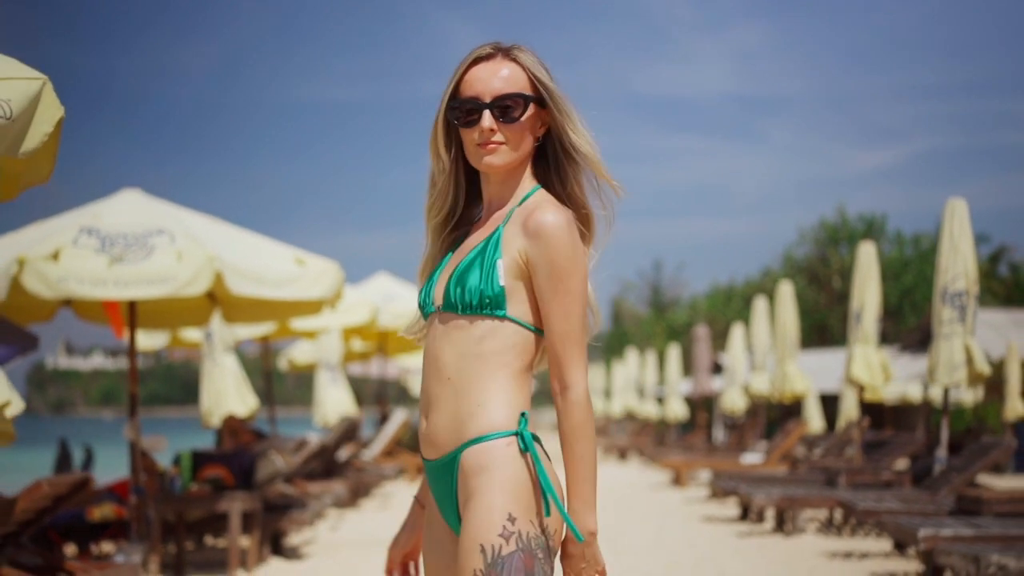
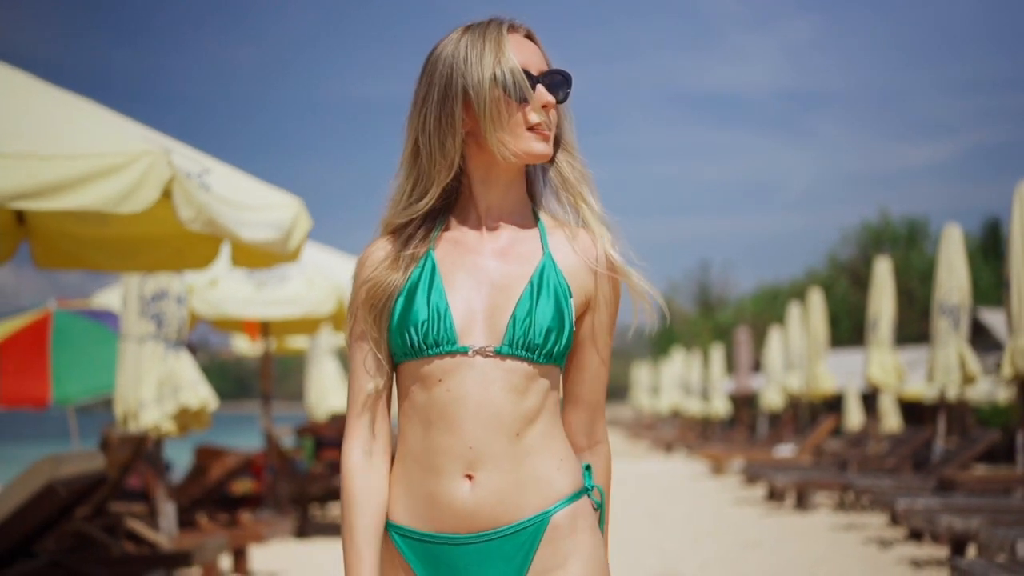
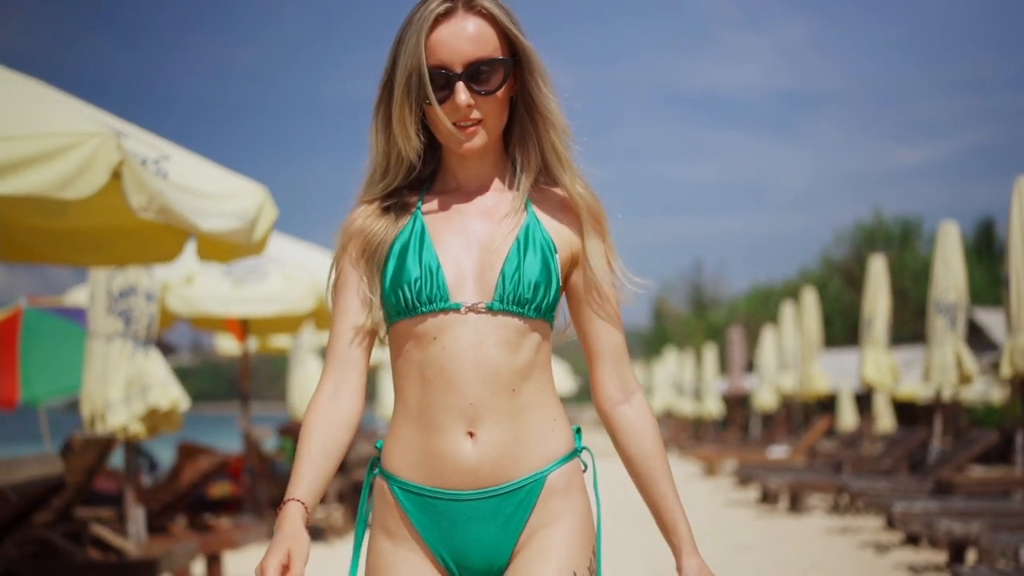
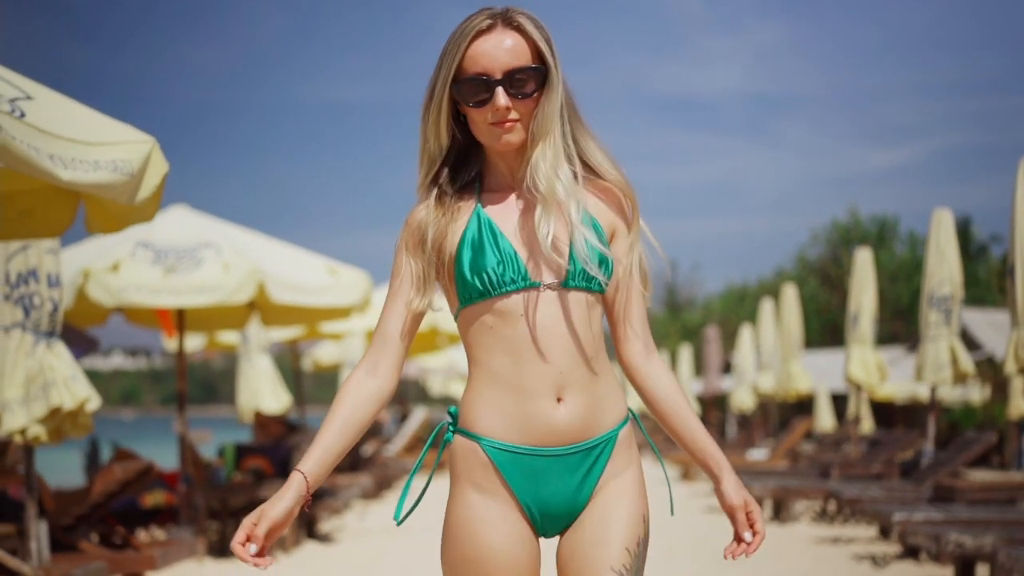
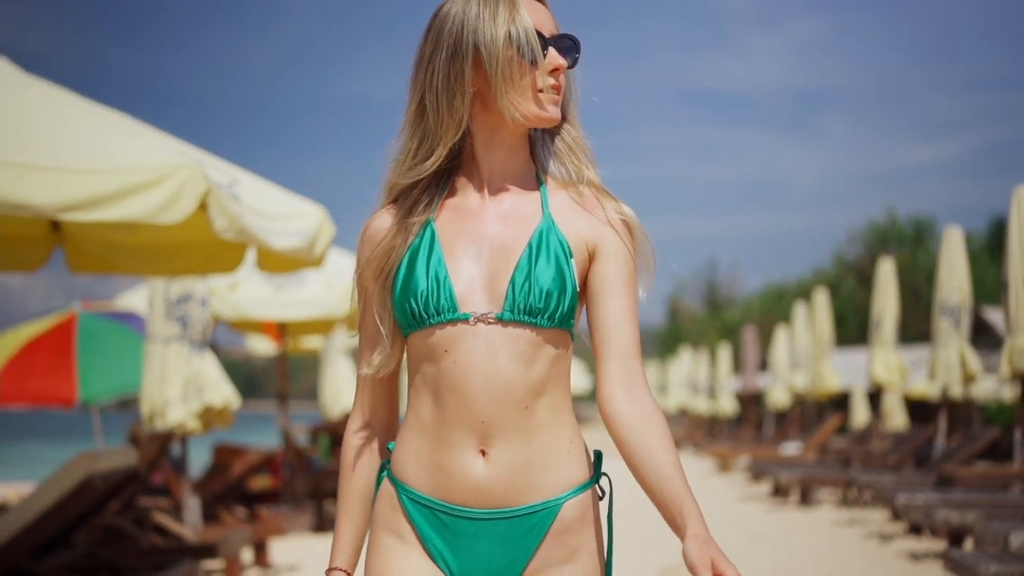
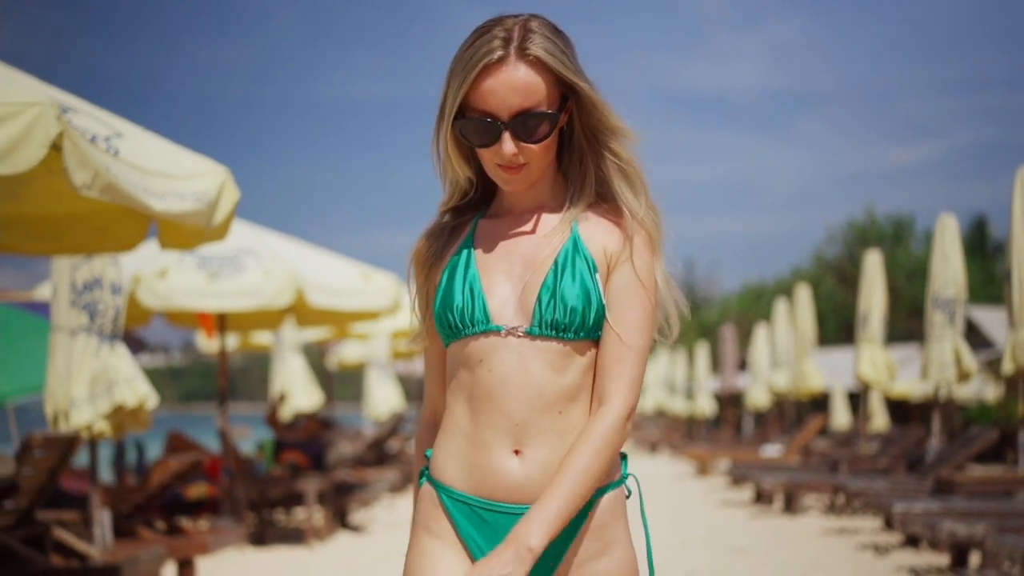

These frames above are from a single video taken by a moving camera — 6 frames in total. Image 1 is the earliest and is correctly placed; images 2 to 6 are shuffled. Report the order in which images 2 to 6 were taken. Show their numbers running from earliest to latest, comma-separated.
4, 6, 3, 2, 5
